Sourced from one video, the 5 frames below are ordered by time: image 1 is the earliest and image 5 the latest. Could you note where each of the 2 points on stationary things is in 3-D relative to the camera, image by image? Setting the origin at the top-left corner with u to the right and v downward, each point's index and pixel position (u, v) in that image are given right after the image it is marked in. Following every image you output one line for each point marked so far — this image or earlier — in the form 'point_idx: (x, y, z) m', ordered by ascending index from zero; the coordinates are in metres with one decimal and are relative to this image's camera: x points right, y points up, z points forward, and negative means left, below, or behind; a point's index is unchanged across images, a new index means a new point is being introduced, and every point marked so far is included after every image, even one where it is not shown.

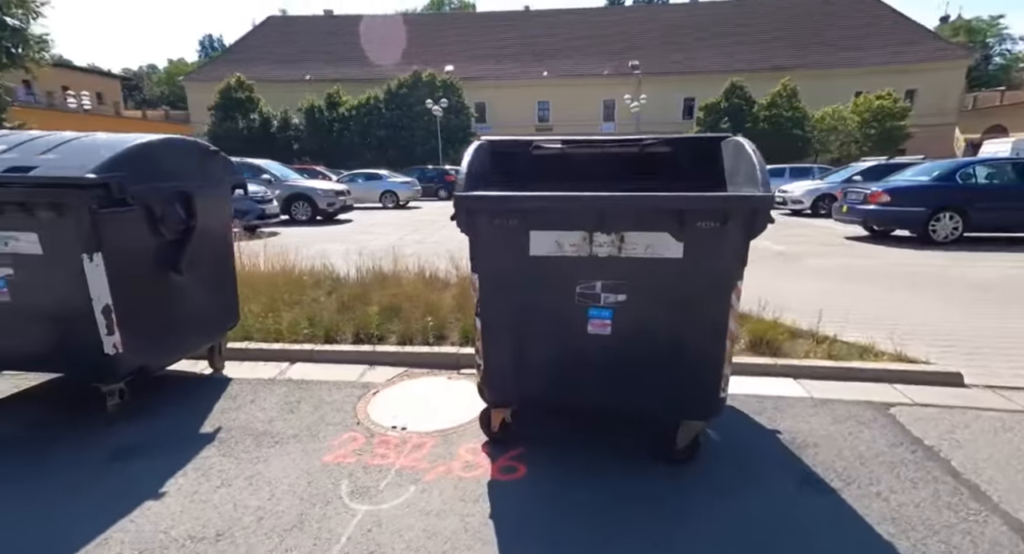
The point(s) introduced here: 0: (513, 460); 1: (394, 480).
0: (0.0, -1.0, +3.0) m
1: (-0.6, -1.1, +2.7) m
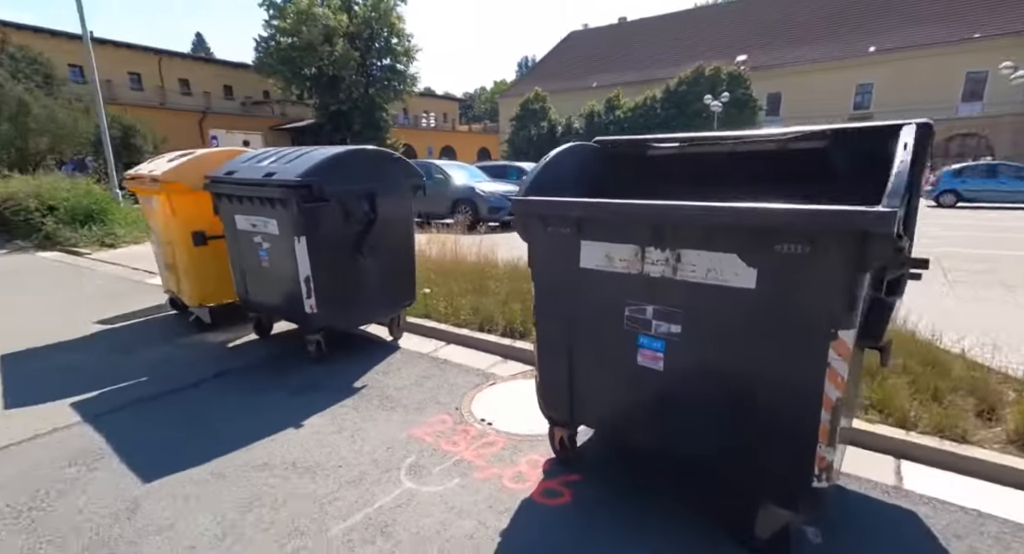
0: (+0.3, -1.1, +2.8) m
1: (-0.4, -1.1, +2.9) m
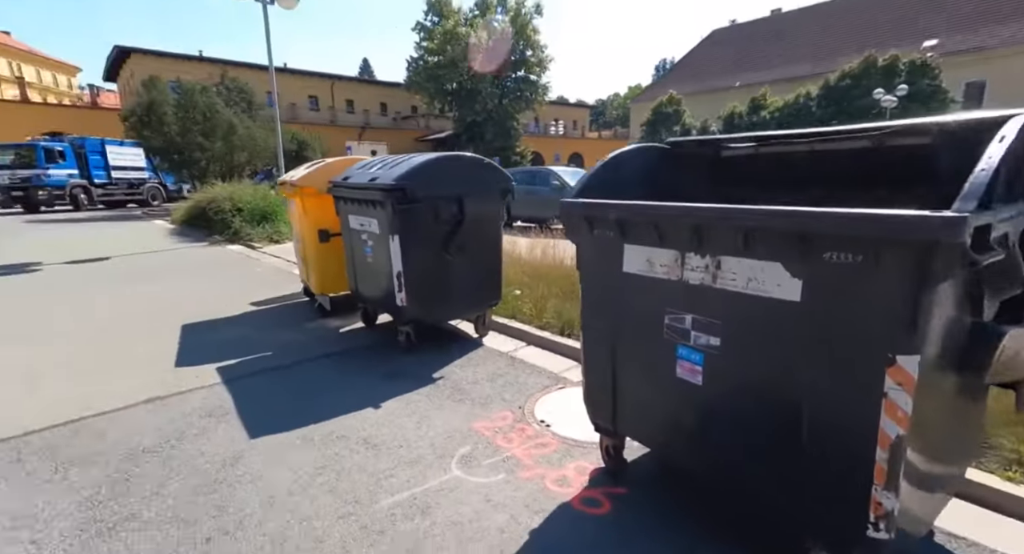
0: (+0.5, -1.1, +2.7) m
1: (-0.1, -1.1, +3.0) m
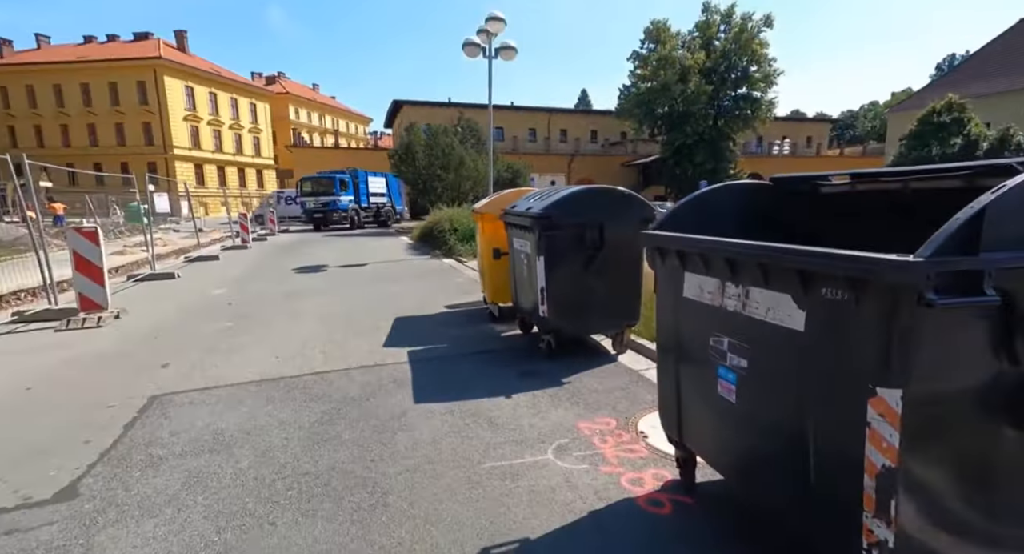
0: (+0.9, -1.3, +3.0) m
1: (+0.5, -1.2, +3.5) m
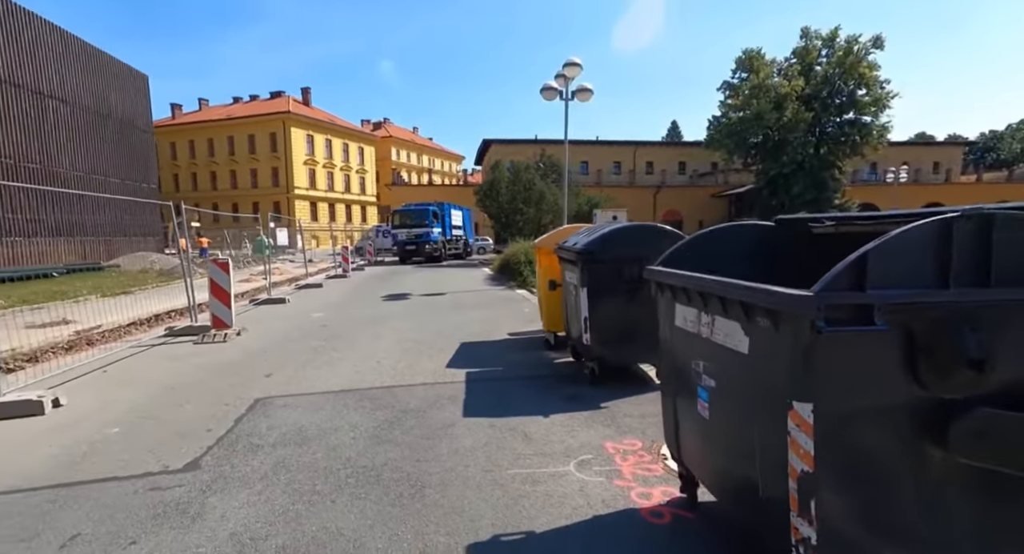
0: (+1.0, -1.5, +3.3) m
1: (+0.7, -1.4, +3.8) m
